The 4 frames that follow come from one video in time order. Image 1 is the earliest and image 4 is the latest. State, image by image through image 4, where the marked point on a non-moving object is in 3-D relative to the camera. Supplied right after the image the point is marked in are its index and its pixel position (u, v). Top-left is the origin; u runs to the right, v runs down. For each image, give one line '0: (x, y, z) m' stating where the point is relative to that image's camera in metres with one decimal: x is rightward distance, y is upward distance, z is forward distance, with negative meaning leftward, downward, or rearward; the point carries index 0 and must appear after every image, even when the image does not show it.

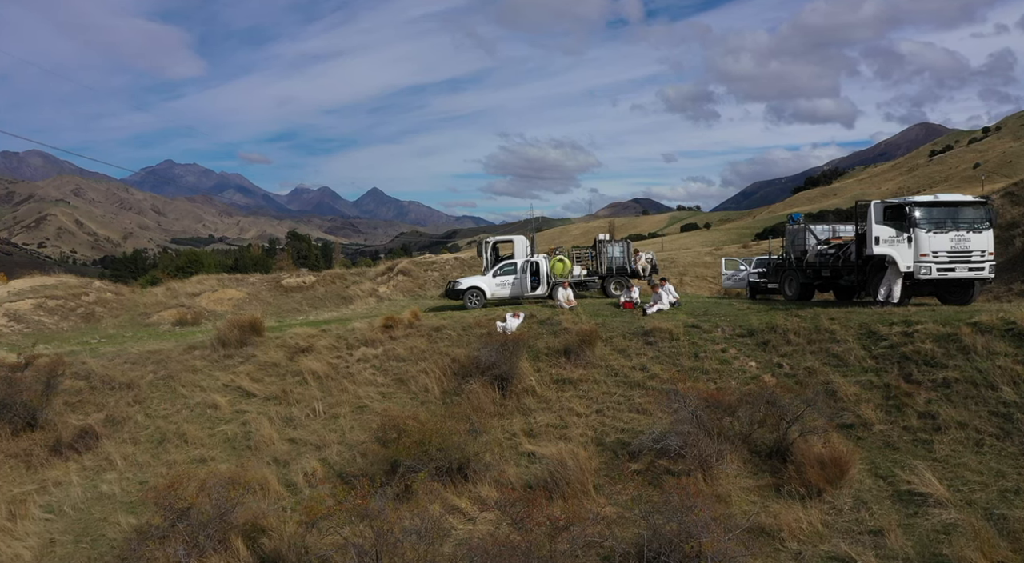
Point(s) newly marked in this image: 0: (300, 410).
0: (-4.8, -2.9, +13.7) m
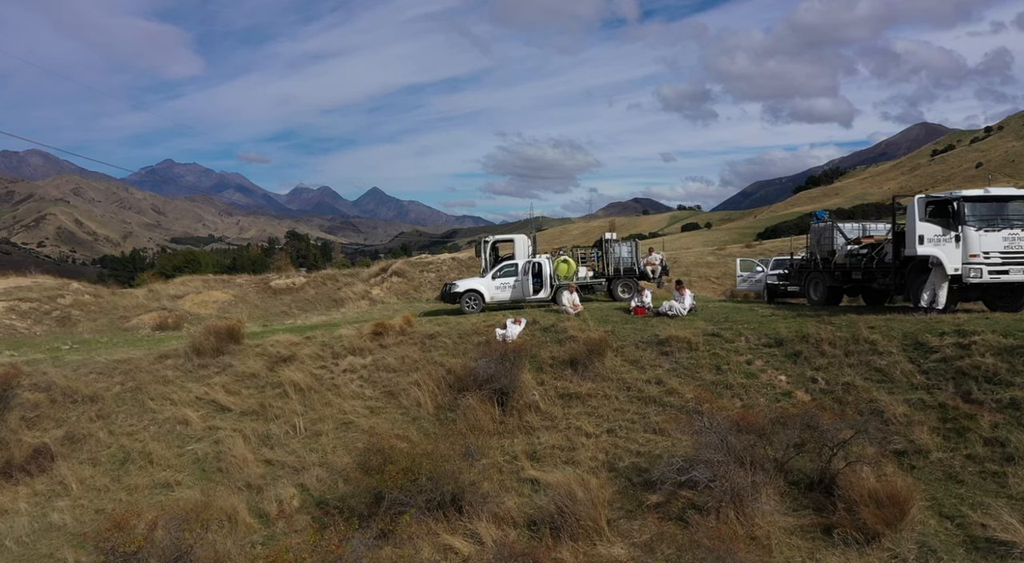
0: (-4.8, -3.0, +12.4) m
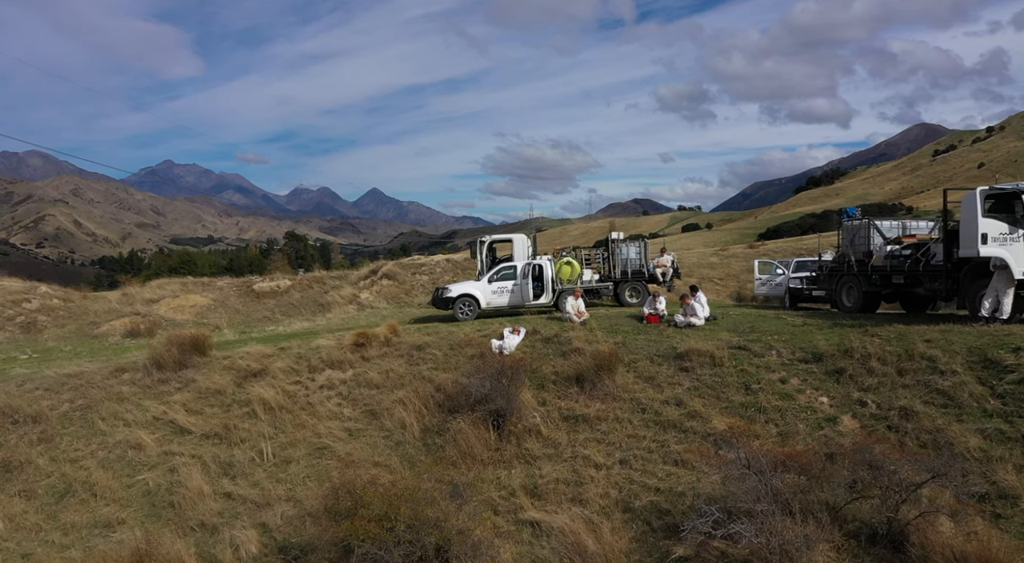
0: (-4.8, -3.1, +10.8) m
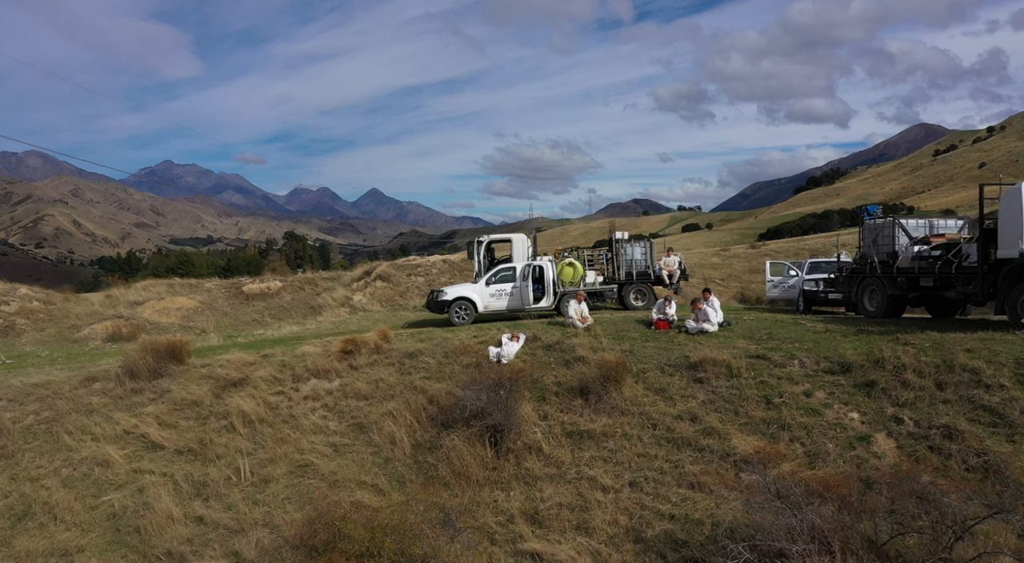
0: (-4.8, -3.1, +10.0) m
